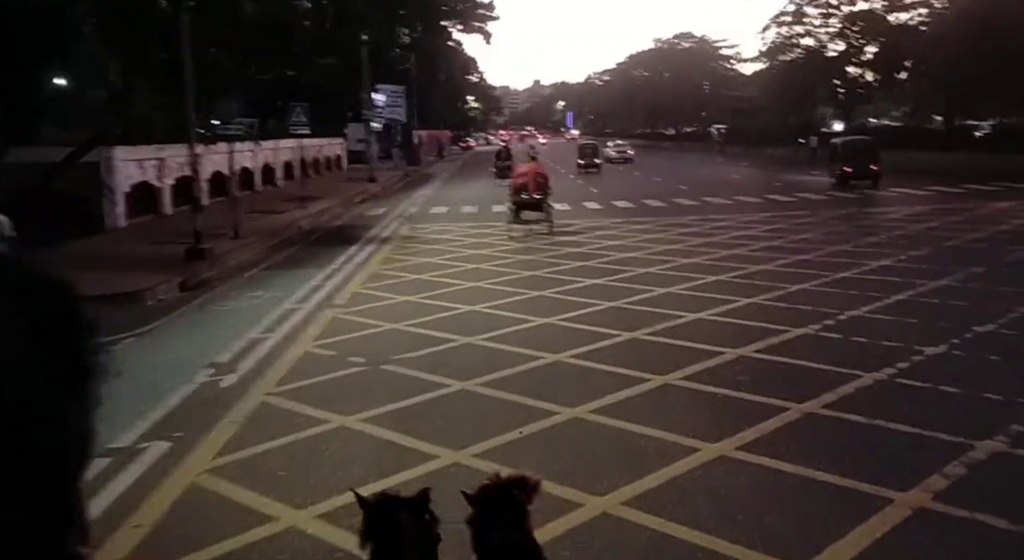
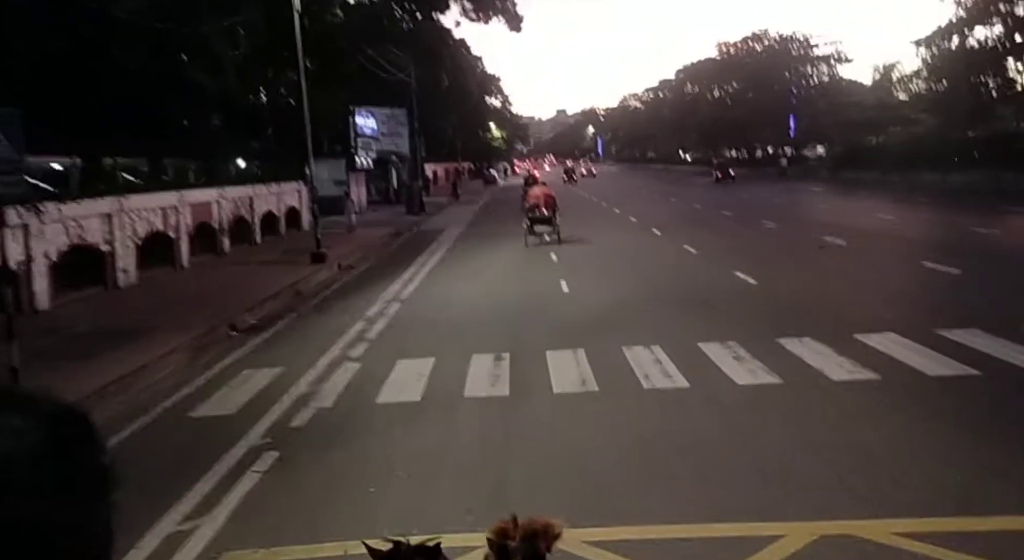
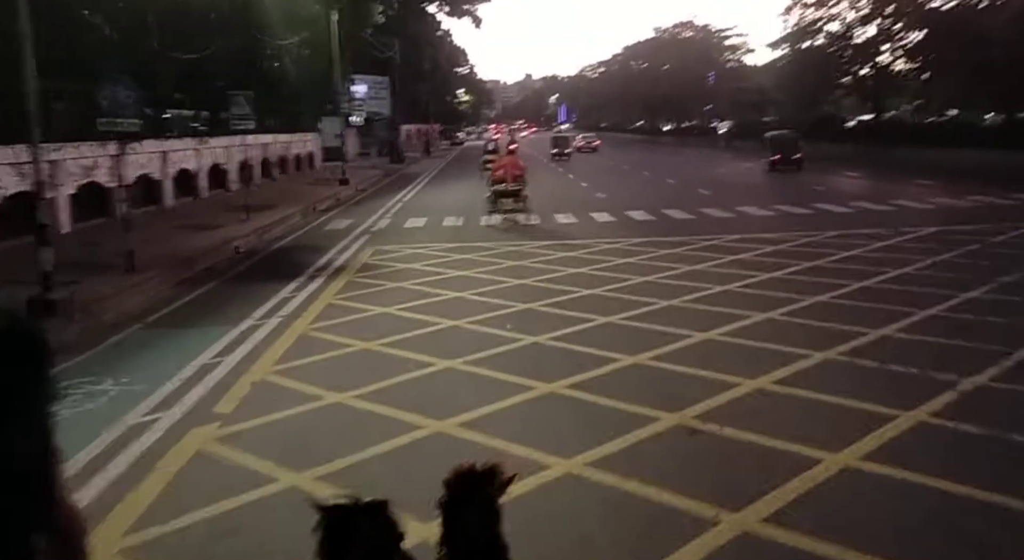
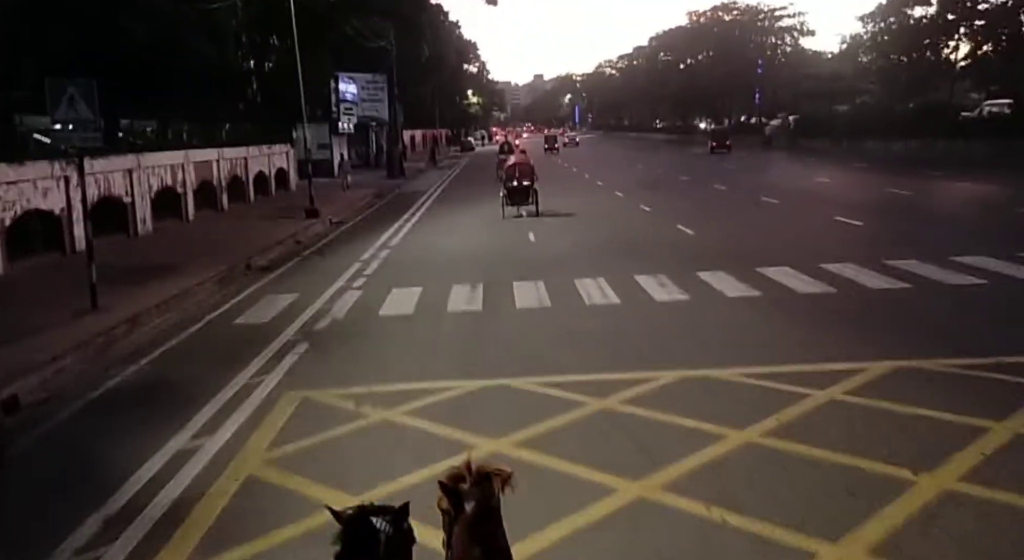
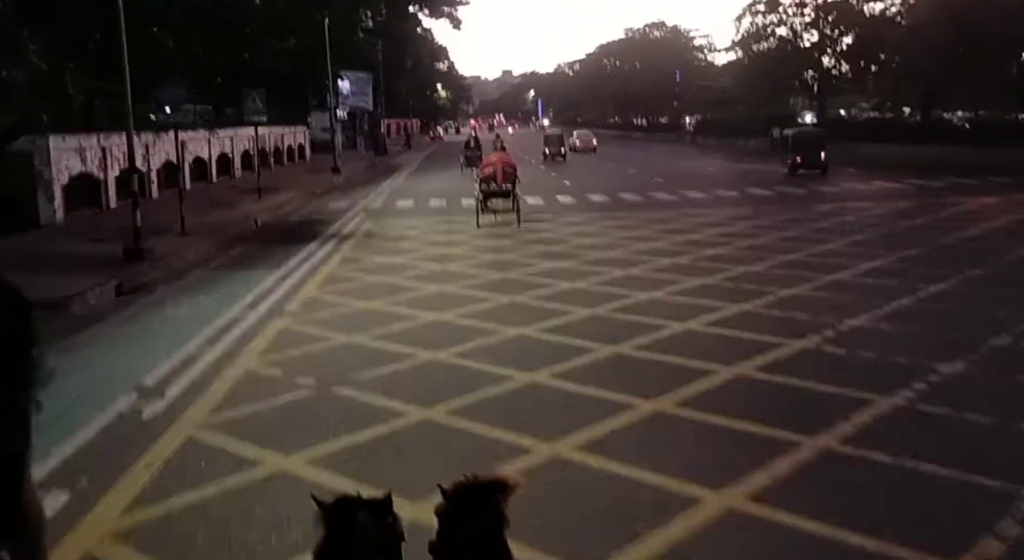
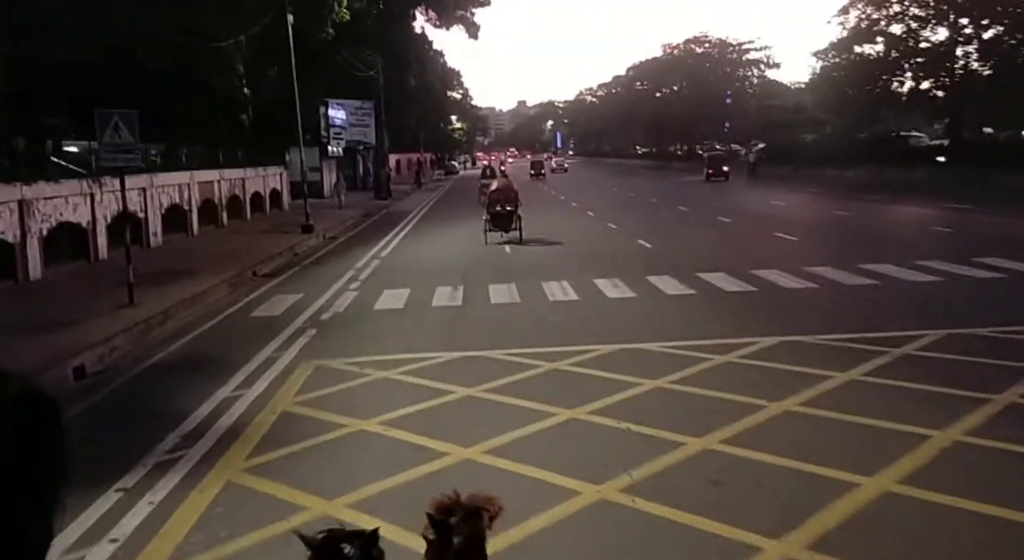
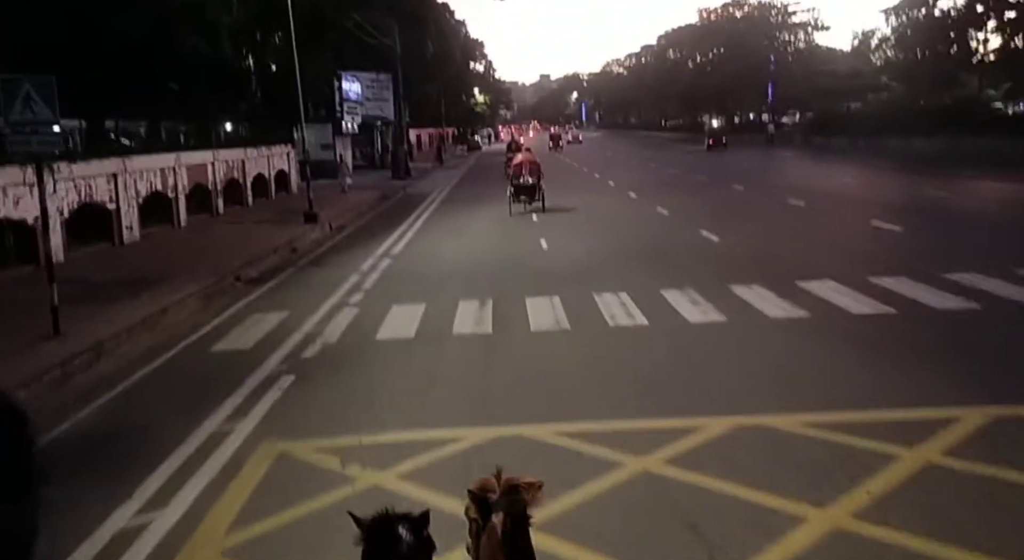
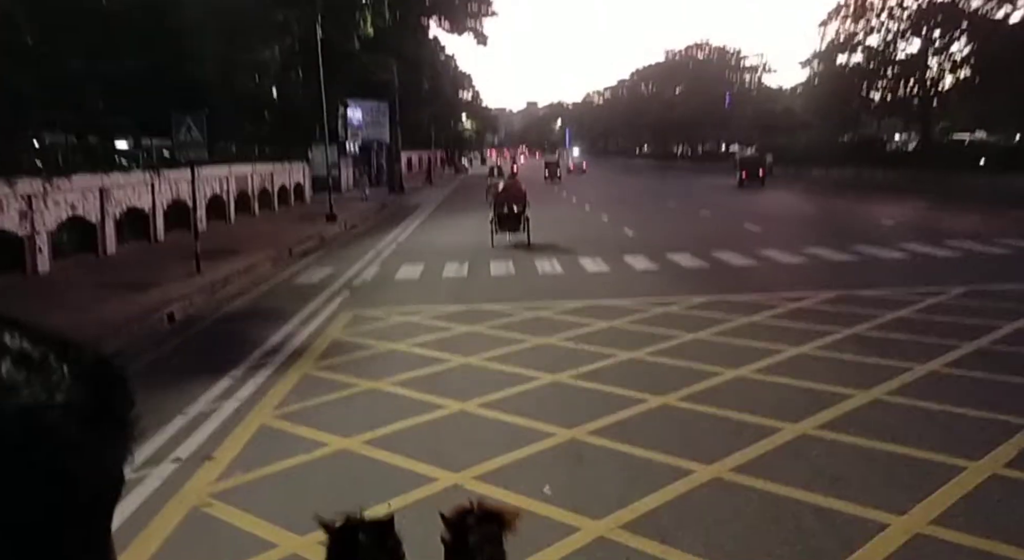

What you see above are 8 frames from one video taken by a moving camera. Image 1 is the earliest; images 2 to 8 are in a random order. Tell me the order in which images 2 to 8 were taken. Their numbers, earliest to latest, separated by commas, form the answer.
5, 3, 8, 6, 4, 7, 2
